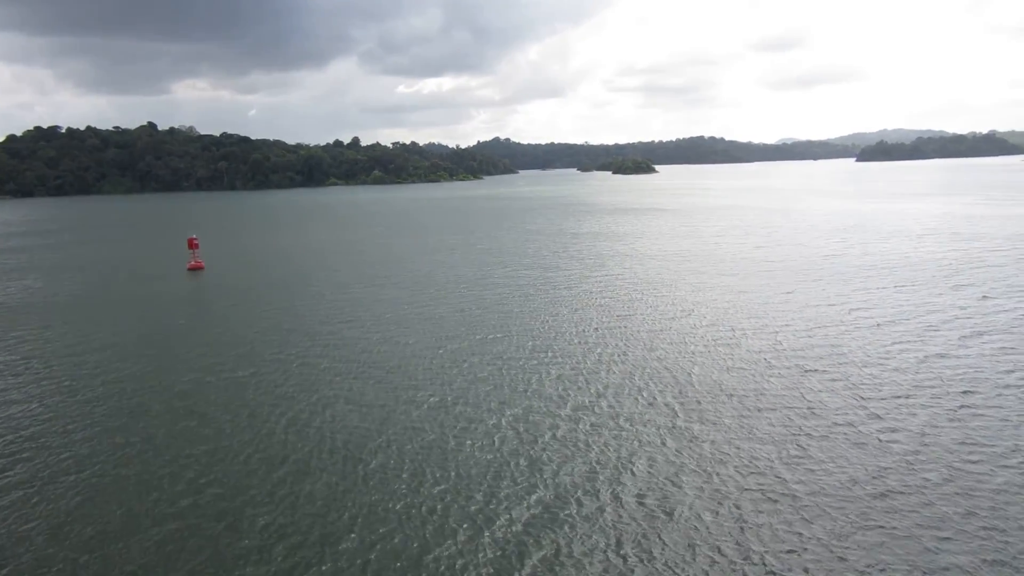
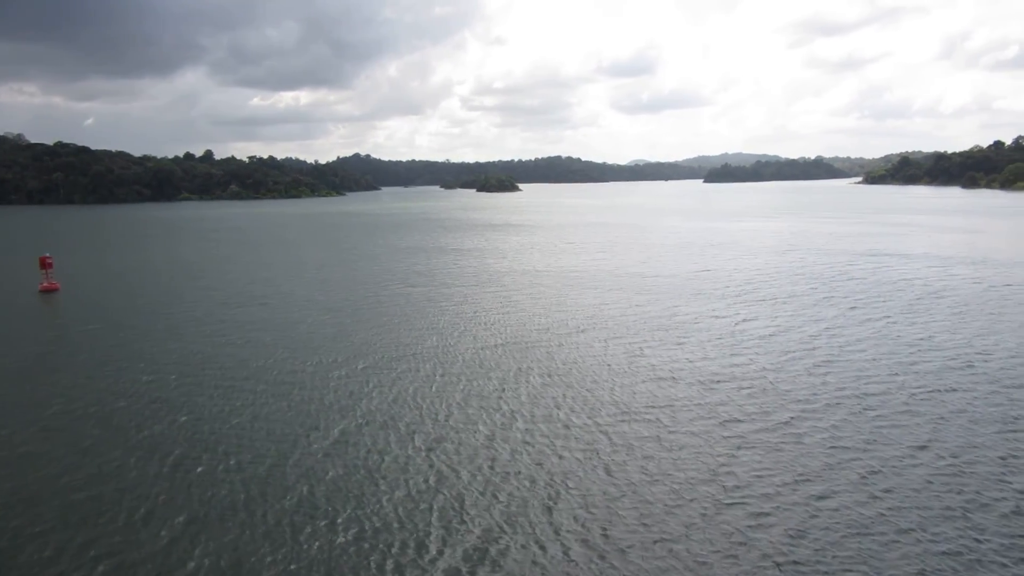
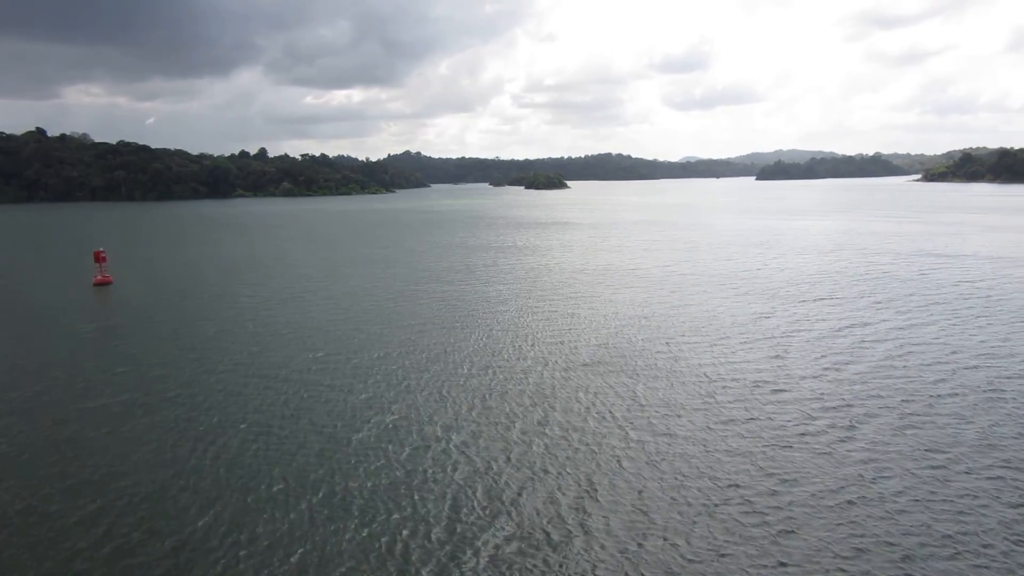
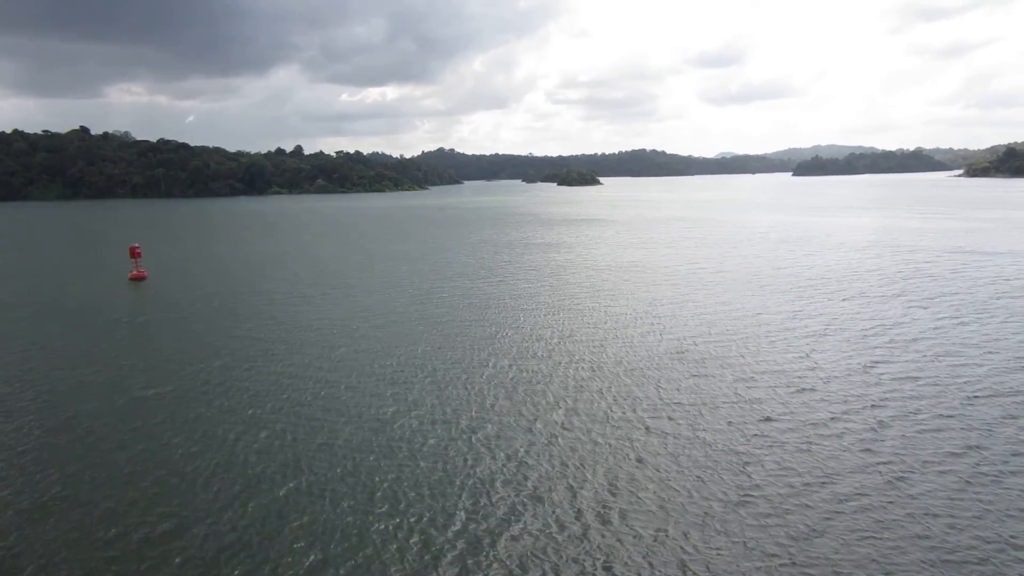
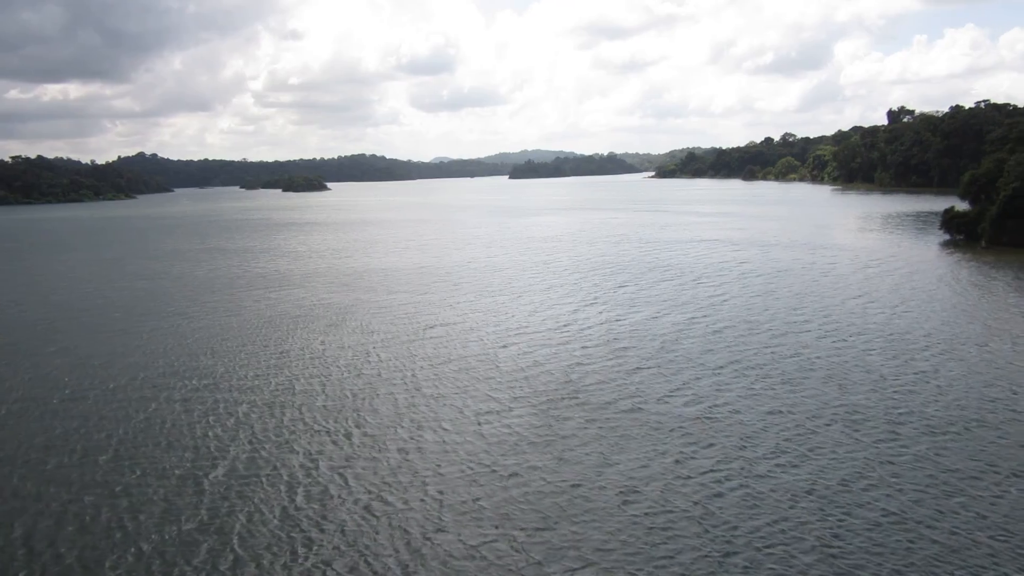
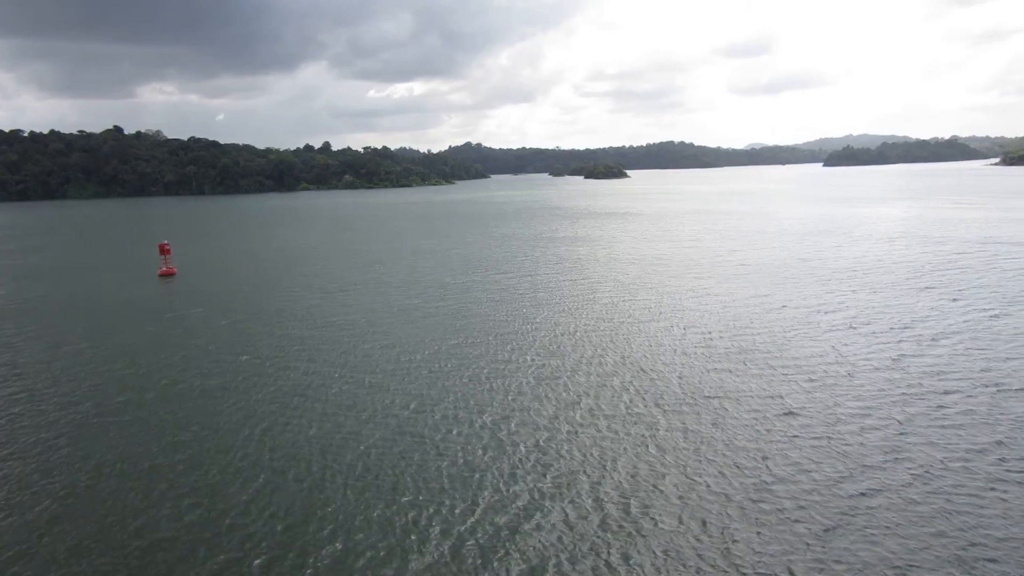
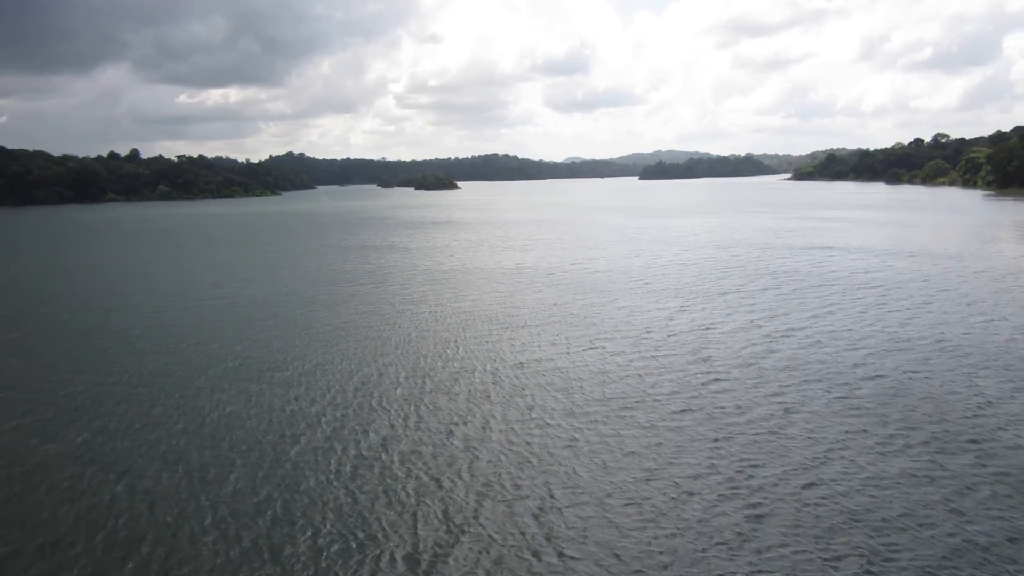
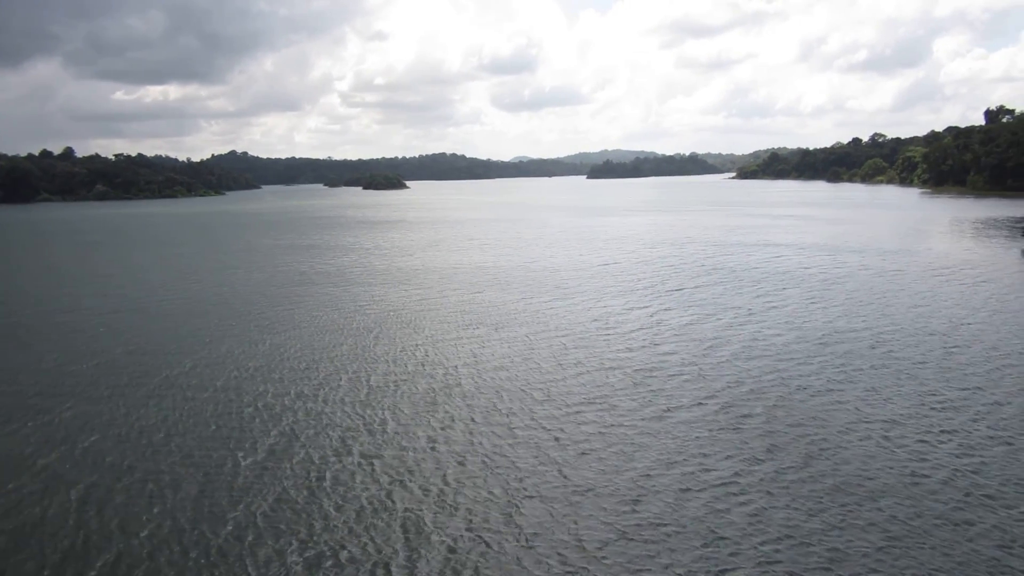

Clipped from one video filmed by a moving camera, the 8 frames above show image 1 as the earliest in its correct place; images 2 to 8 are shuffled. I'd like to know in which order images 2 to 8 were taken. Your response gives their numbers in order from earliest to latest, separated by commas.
6, 4, 3, 2, 7, 8, 5
